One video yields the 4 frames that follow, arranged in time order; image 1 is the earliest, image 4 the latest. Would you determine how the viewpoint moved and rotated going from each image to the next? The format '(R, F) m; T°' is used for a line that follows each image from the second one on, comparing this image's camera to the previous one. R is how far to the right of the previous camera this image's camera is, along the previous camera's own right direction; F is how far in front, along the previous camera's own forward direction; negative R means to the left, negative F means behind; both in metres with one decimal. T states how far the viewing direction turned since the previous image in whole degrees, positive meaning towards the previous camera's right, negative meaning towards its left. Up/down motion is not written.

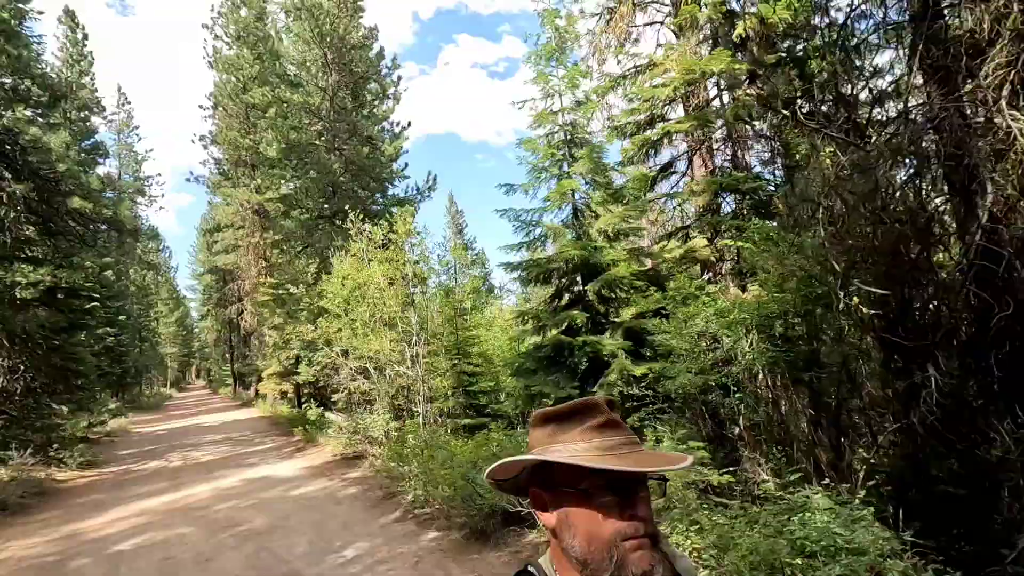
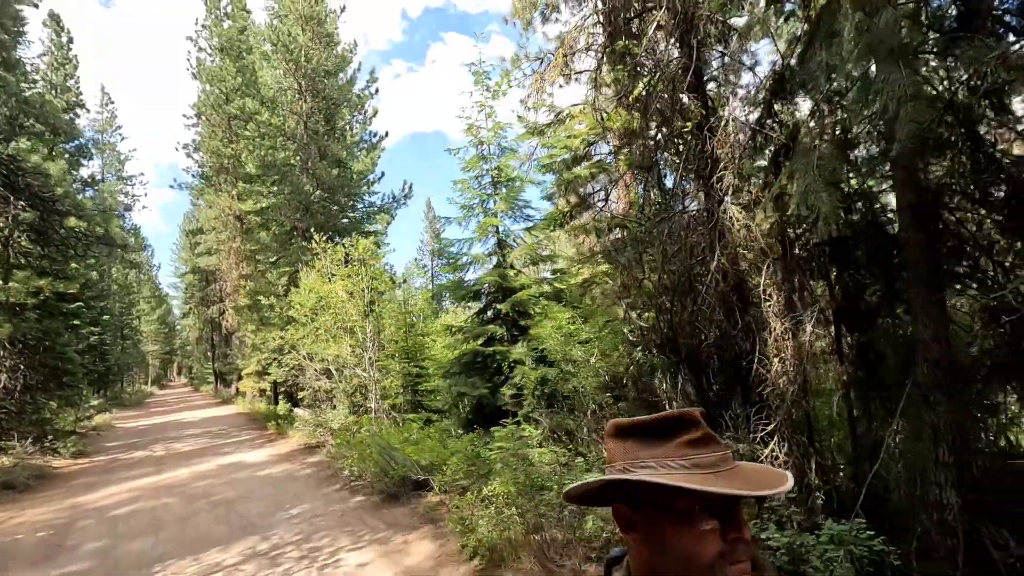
(+1.2, -2.1) m; +1°
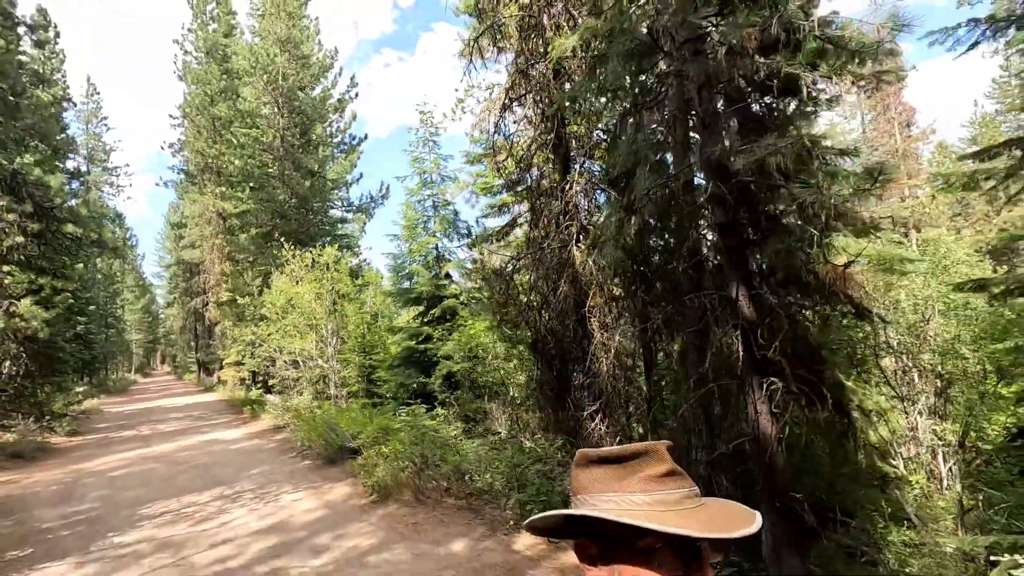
(+1.4, -2.4) m; +1°
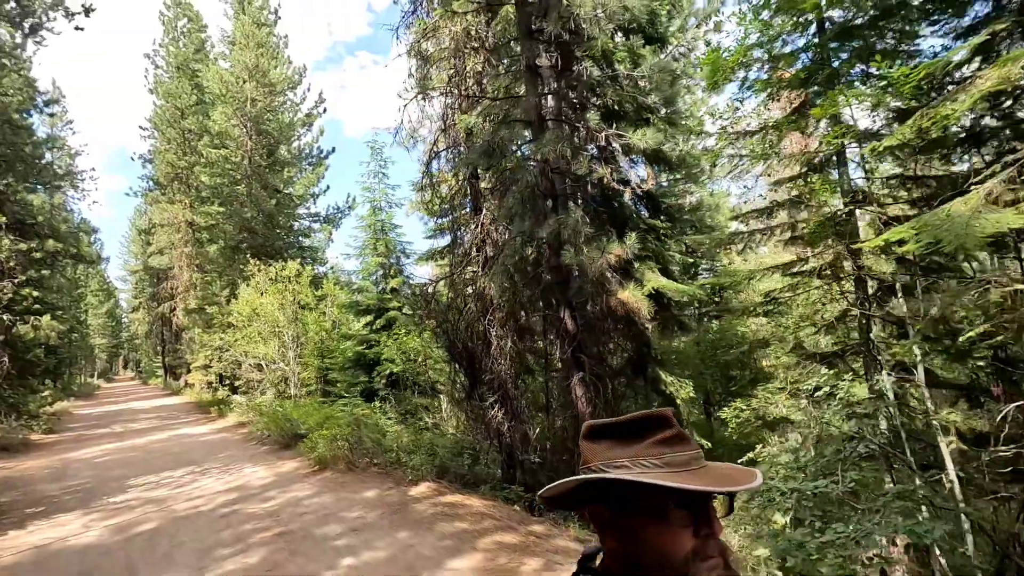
(+1.2, -2.4) m; +3°
